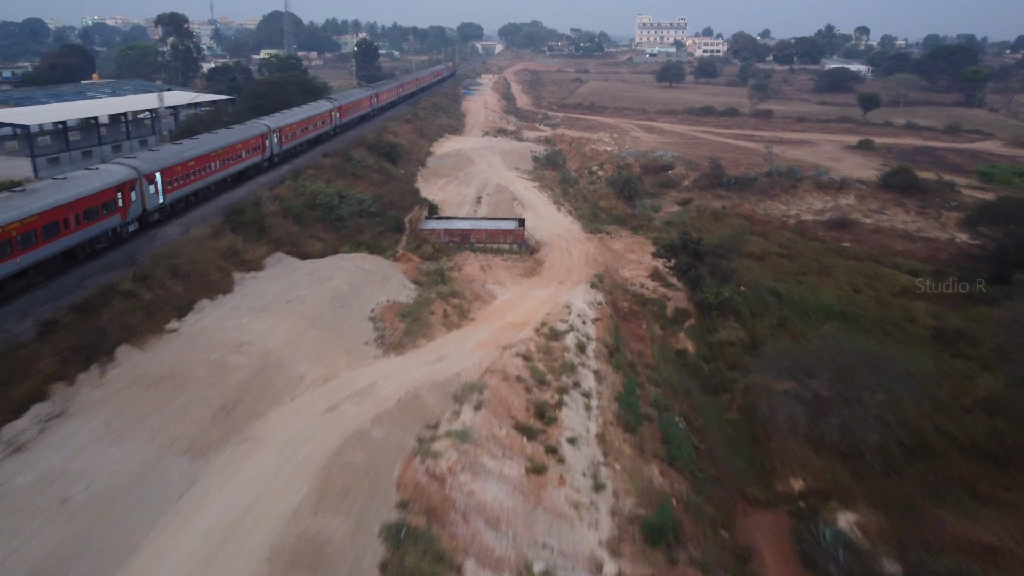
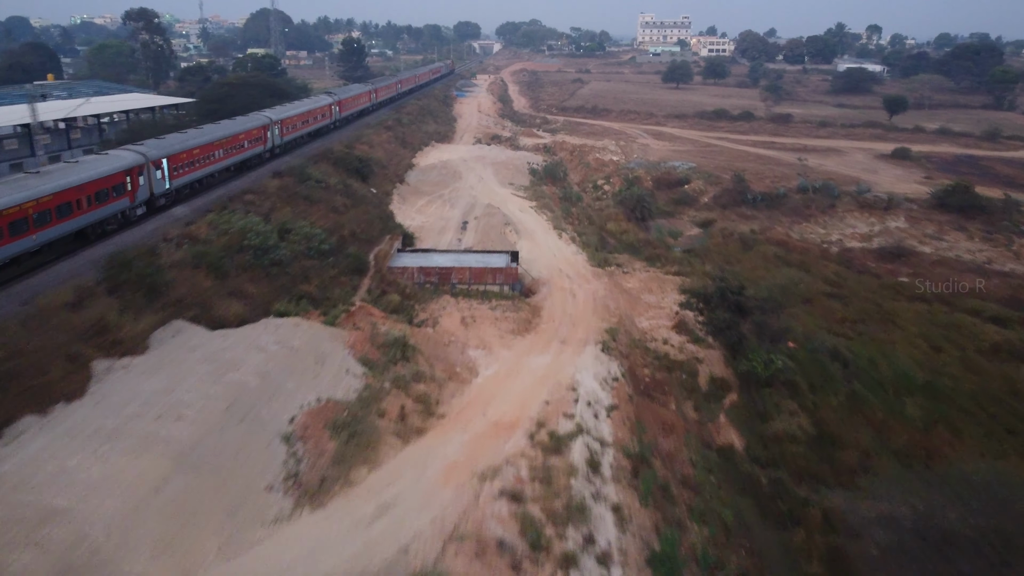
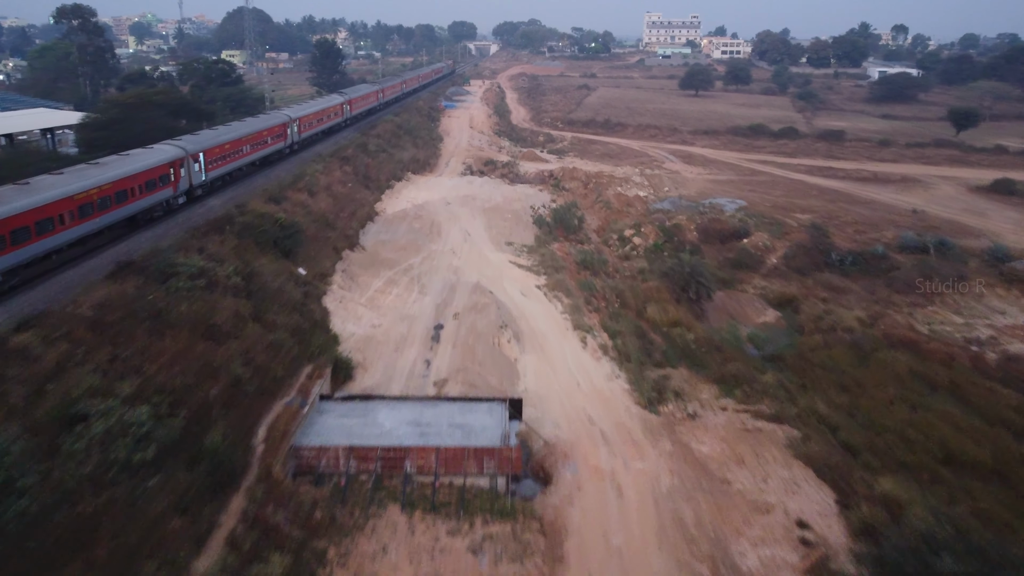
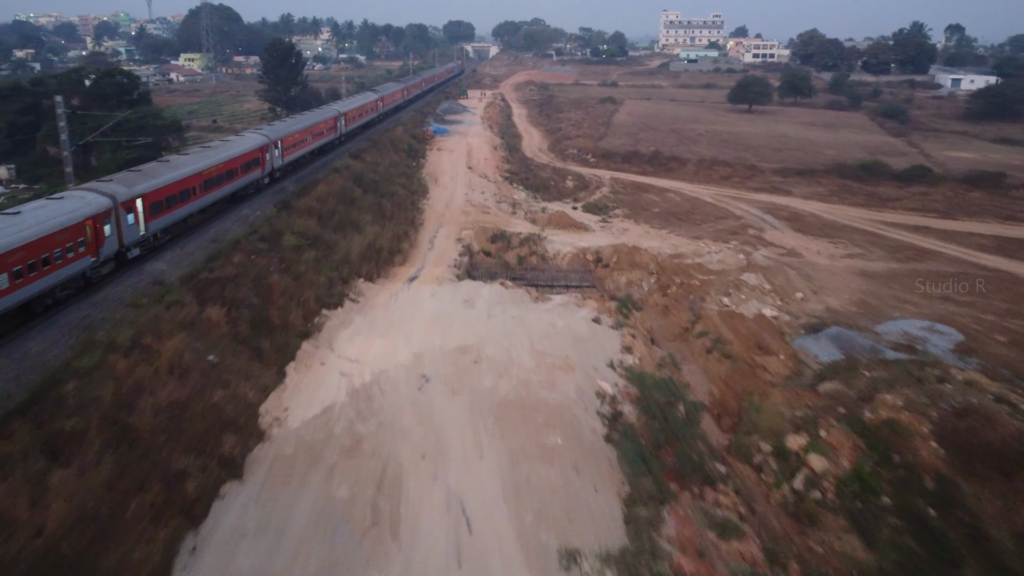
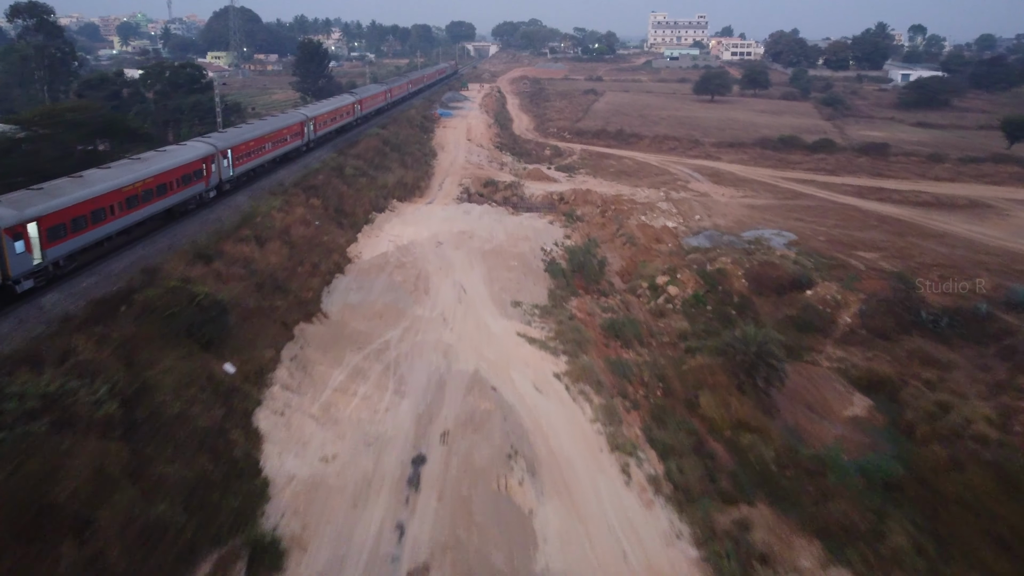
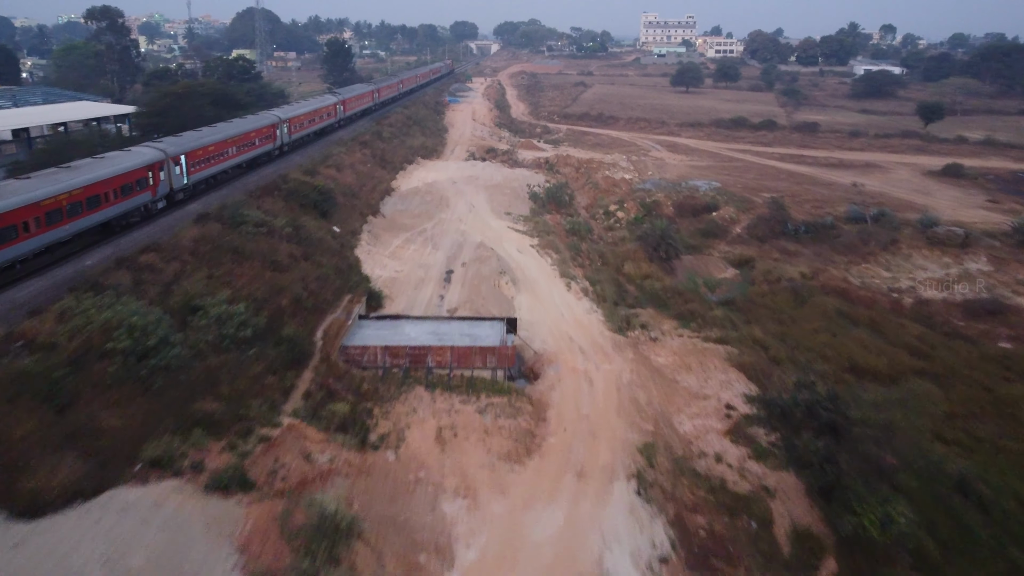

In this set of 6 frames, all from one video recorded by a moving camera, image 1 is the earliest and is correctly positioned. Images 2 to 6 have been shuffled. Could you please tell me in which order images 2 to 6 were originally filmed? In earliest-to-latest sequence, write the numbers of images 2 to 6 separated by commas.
2, 6, 3, 5, 4
